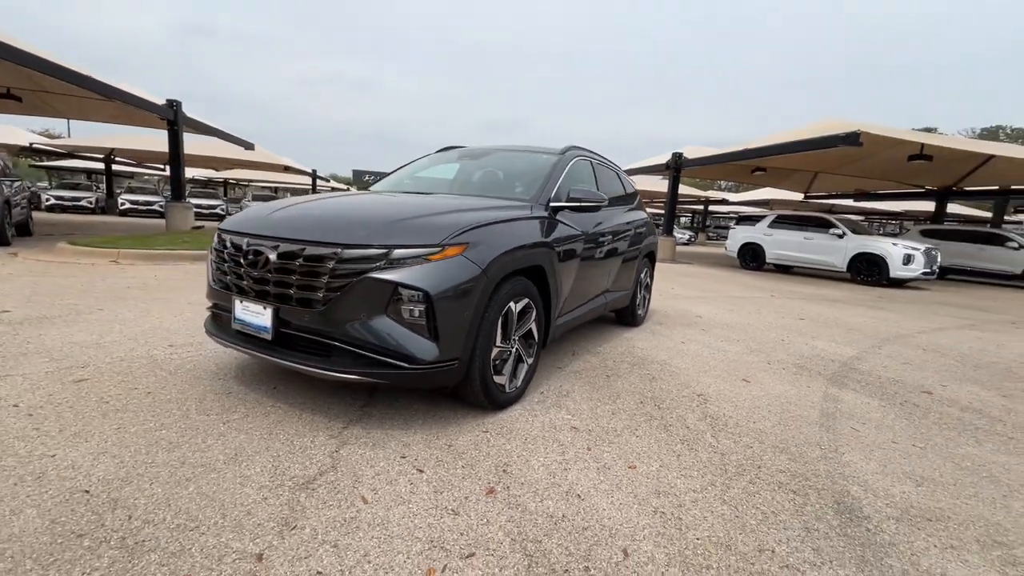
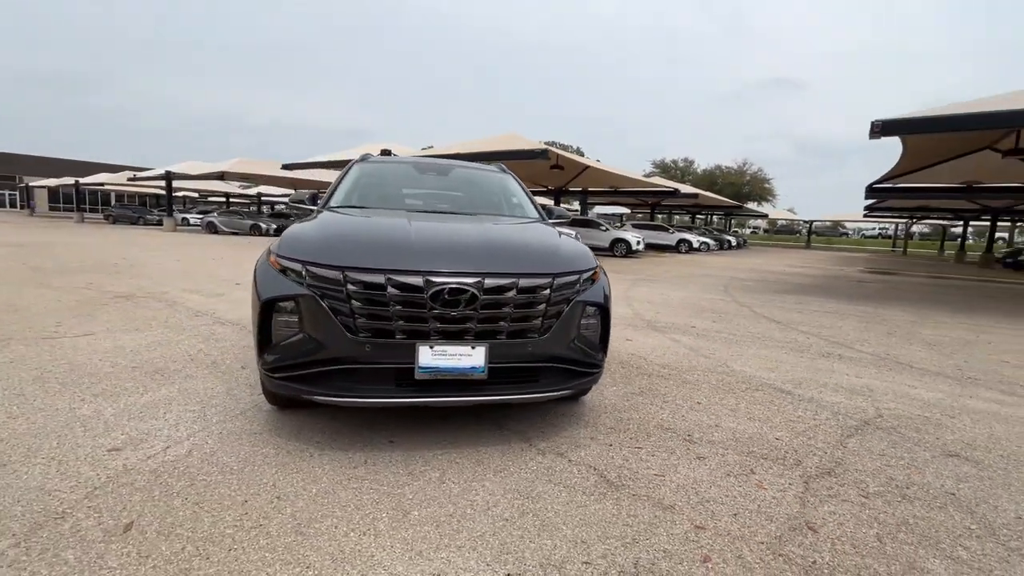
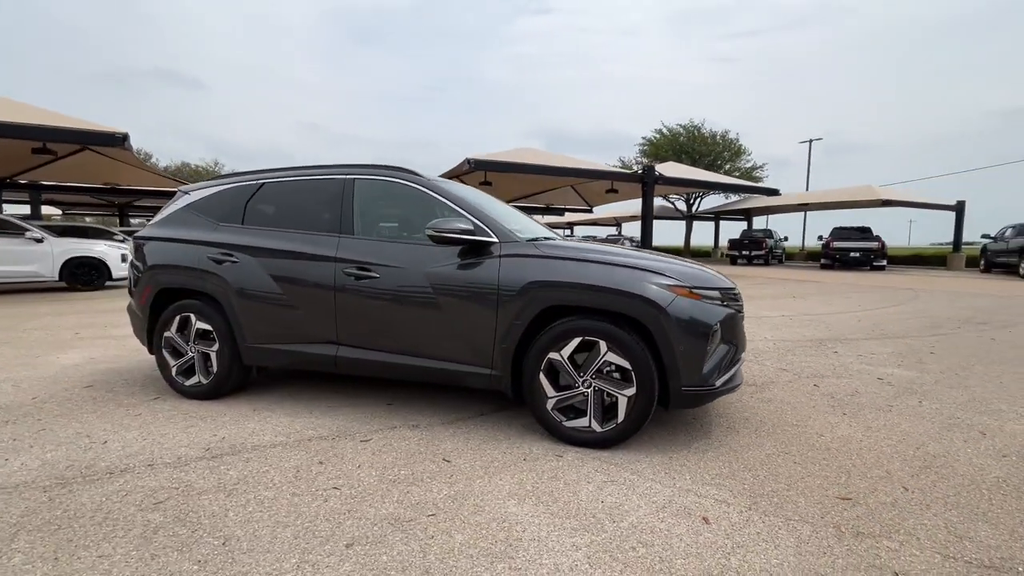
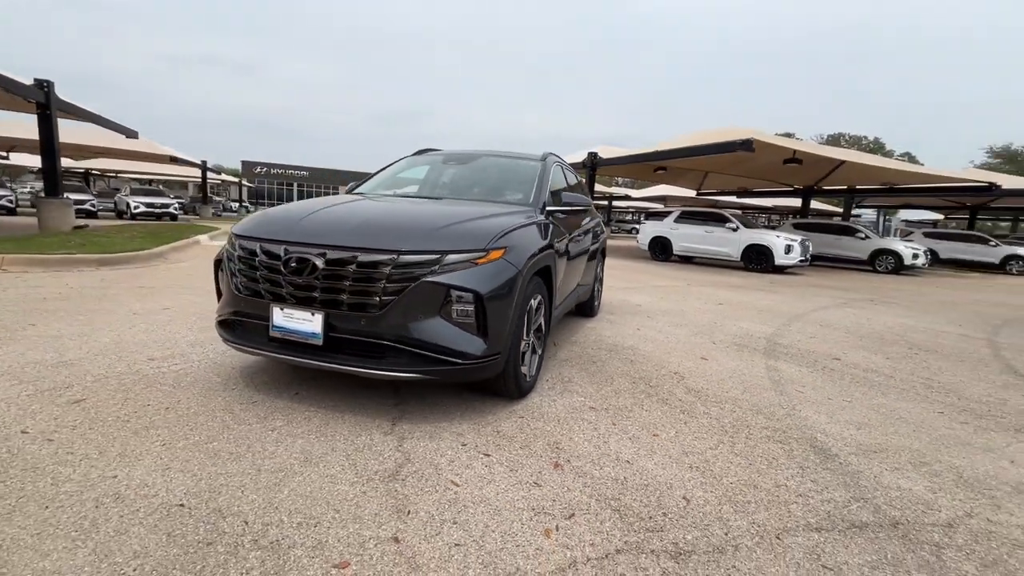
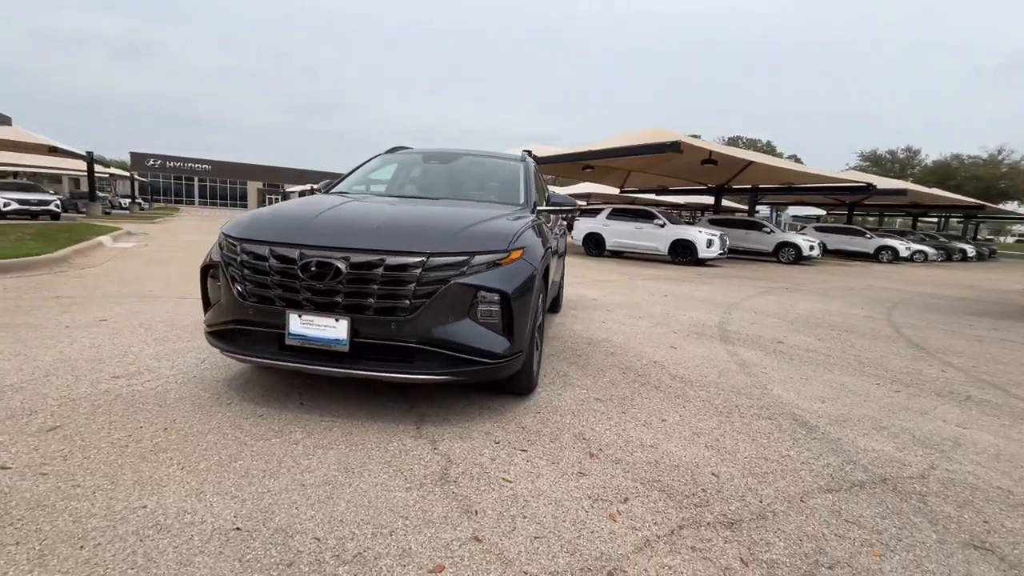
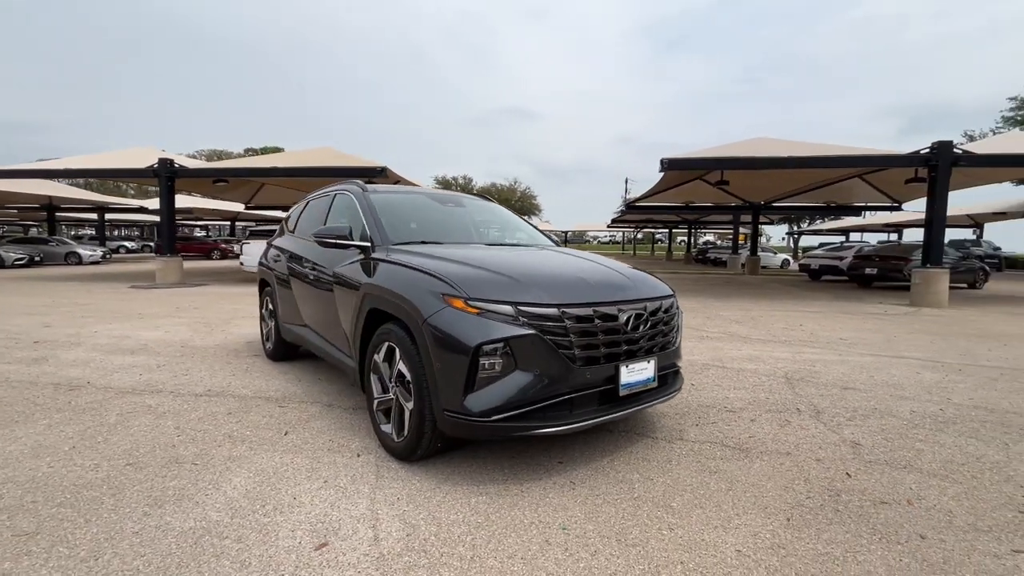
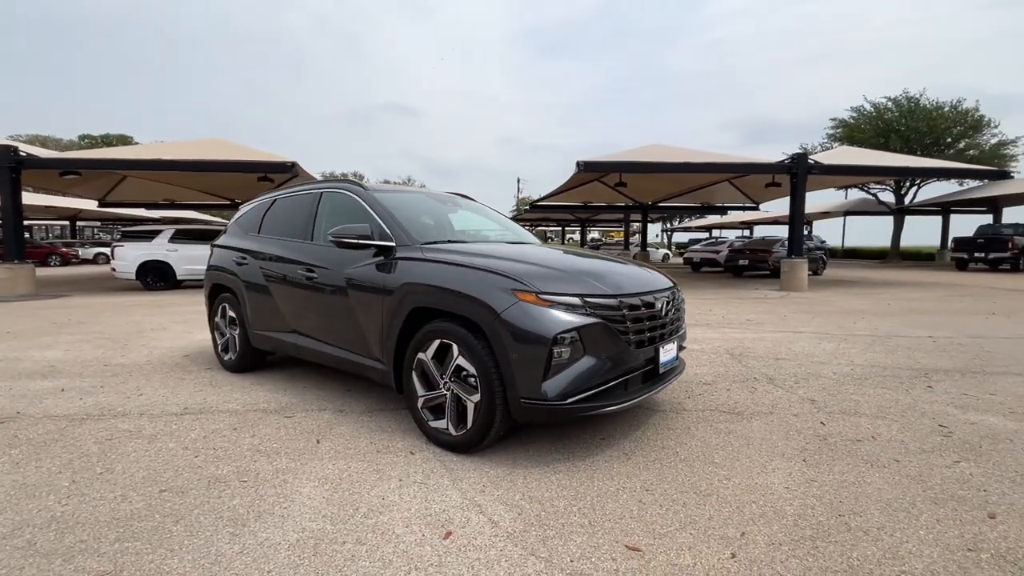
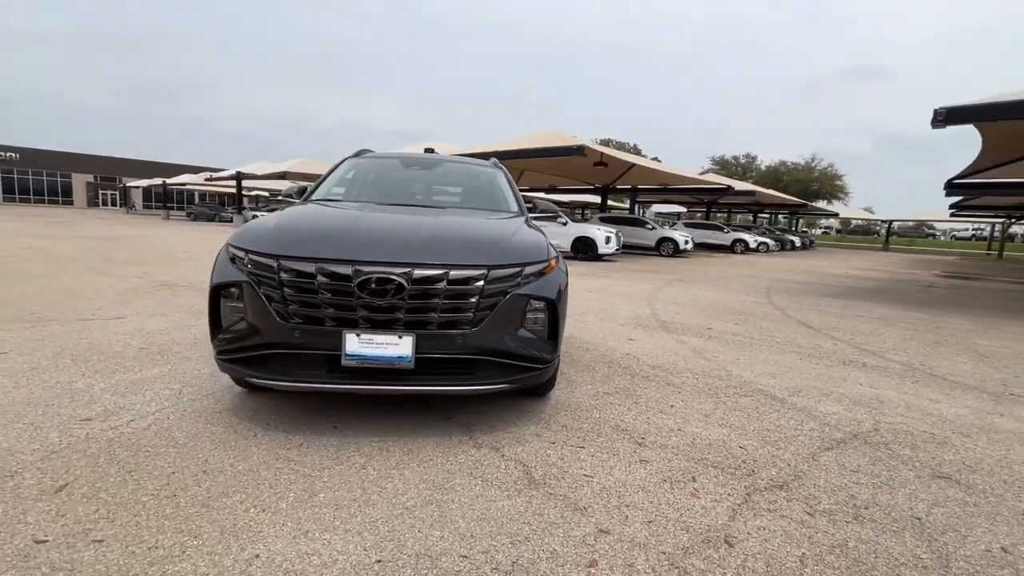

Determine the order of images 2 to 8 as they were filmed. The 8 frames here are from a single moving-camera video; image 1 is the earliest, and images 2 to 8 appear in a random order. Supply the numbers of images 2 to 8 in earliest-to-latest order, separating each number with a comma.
4, 5, 8, 2, 6, 7, 3
